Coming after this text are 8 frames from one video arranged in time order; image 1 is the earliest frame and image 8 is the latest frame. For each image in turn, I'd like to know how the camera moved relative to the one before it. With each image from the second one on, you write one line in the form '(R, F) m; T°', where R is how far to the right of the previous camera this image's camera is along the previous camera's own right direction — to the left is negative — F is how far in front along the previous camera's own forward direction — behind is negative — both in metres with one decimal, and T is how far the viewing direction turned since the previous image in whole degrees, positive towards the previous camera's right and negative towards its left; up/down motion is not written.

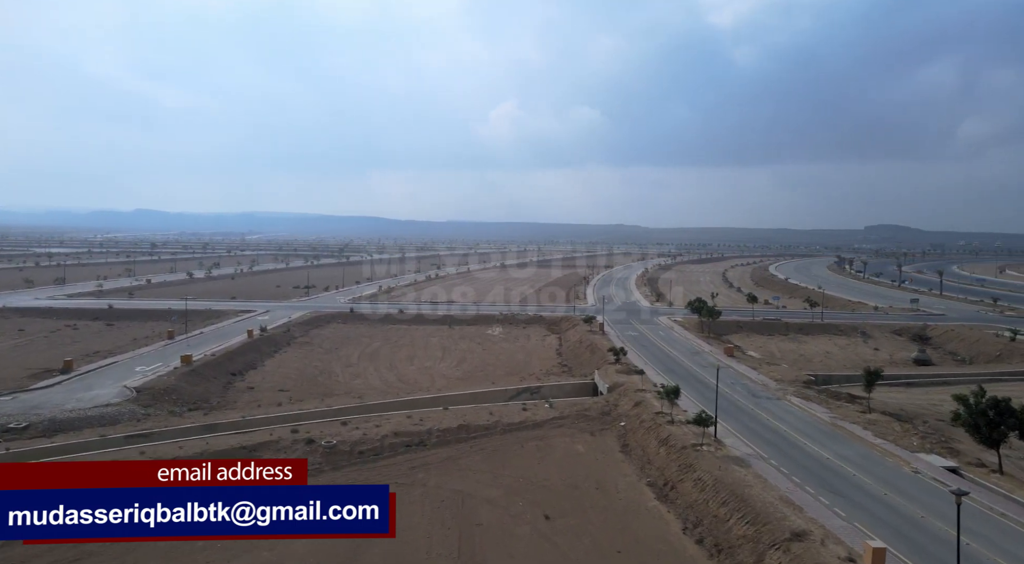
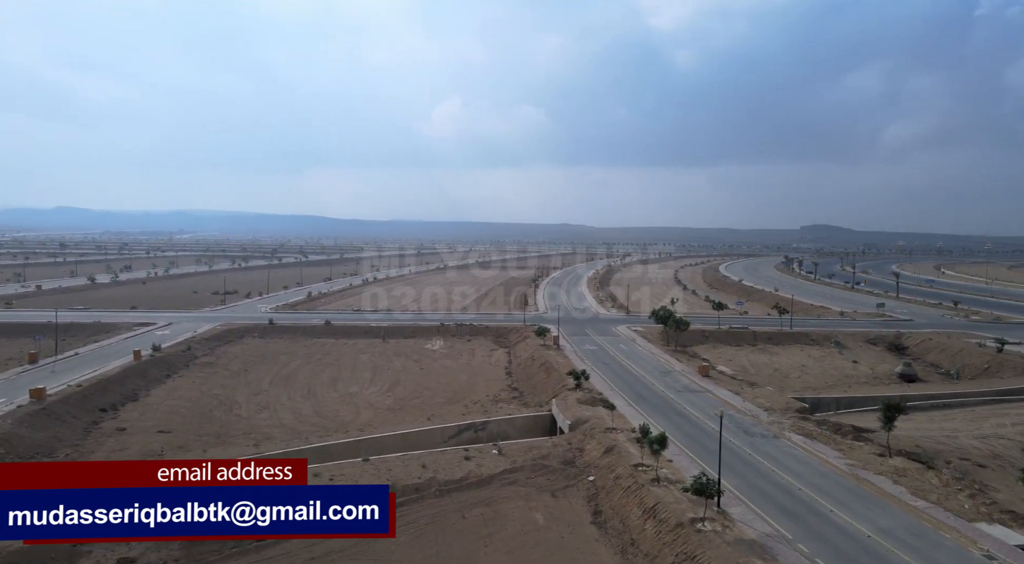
(+0.2, +5.4) m; +4°
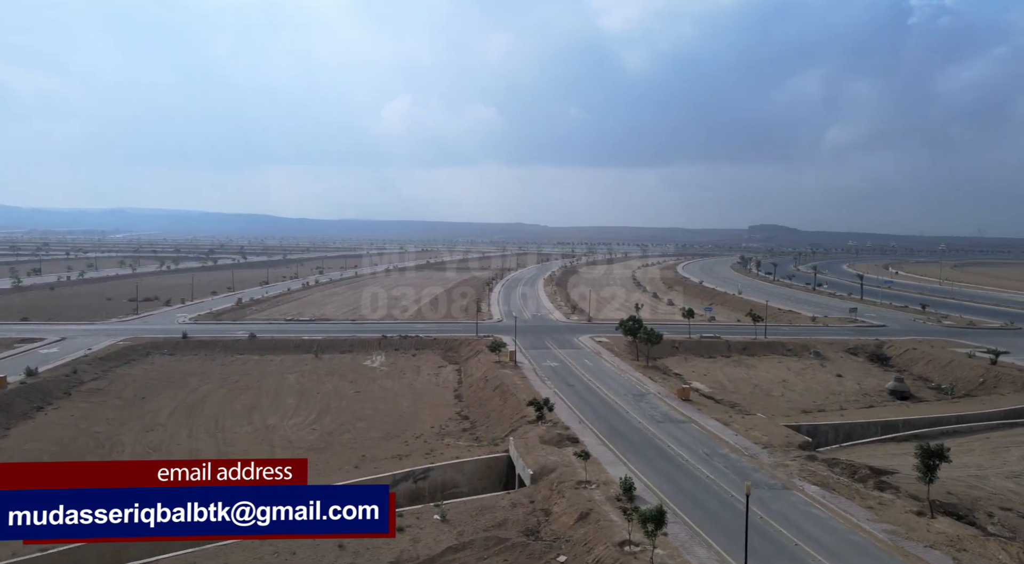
(+0.2, +4.7) m; +4°
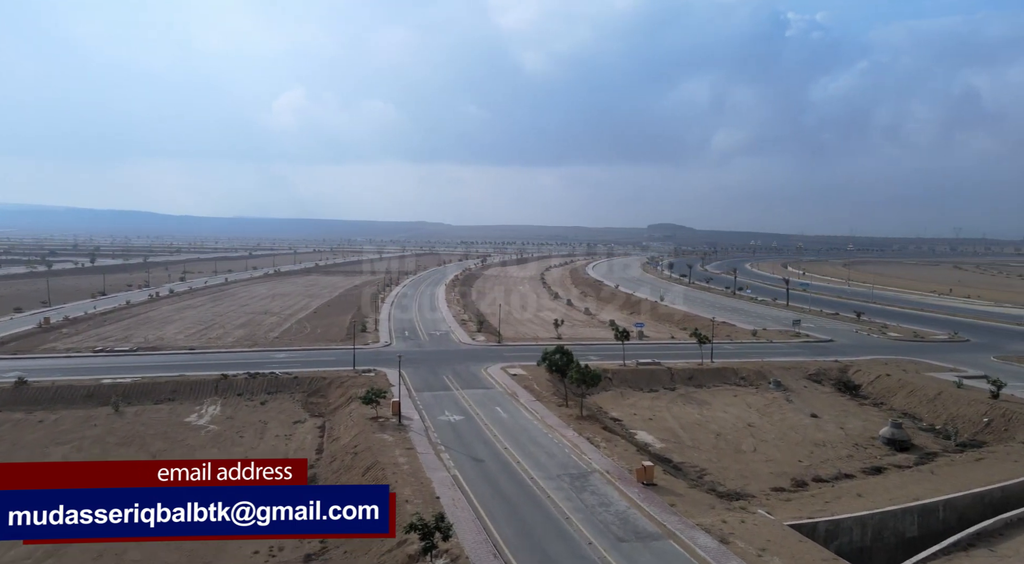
(+0.7, +9.4) m; +8°
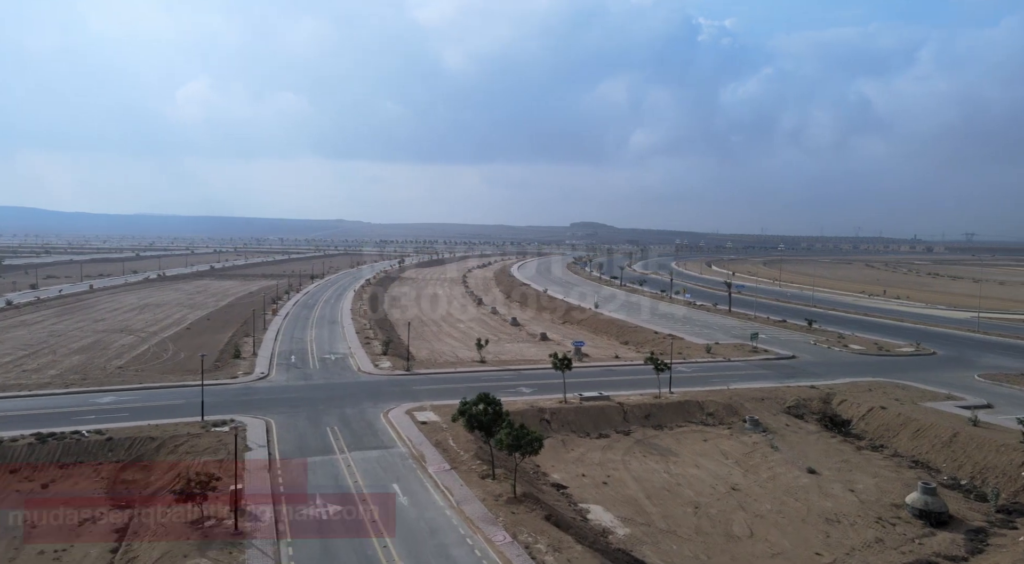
(+0.5, +7.8) m; +6°
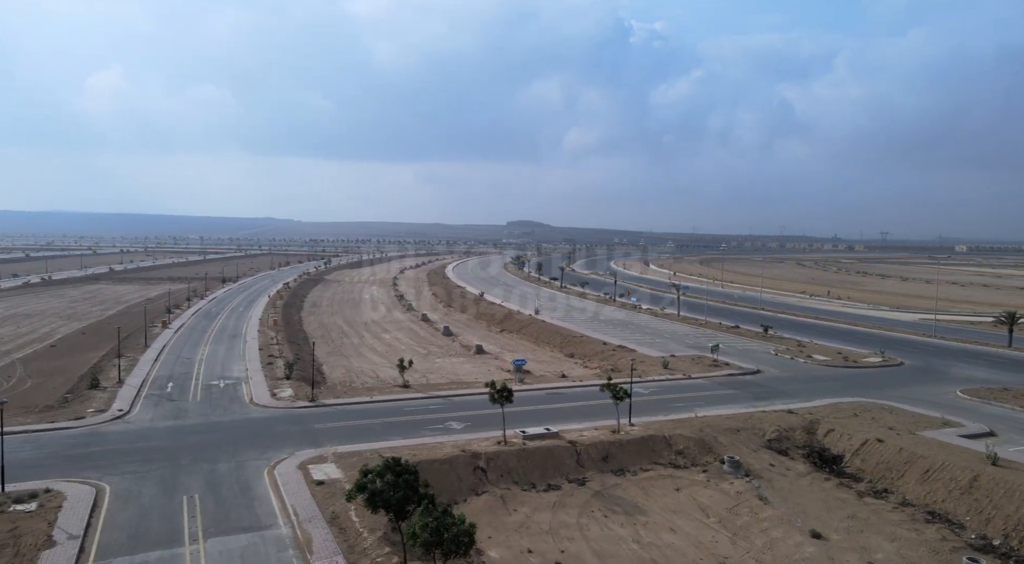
(+0.4, +5.5) m; +5°
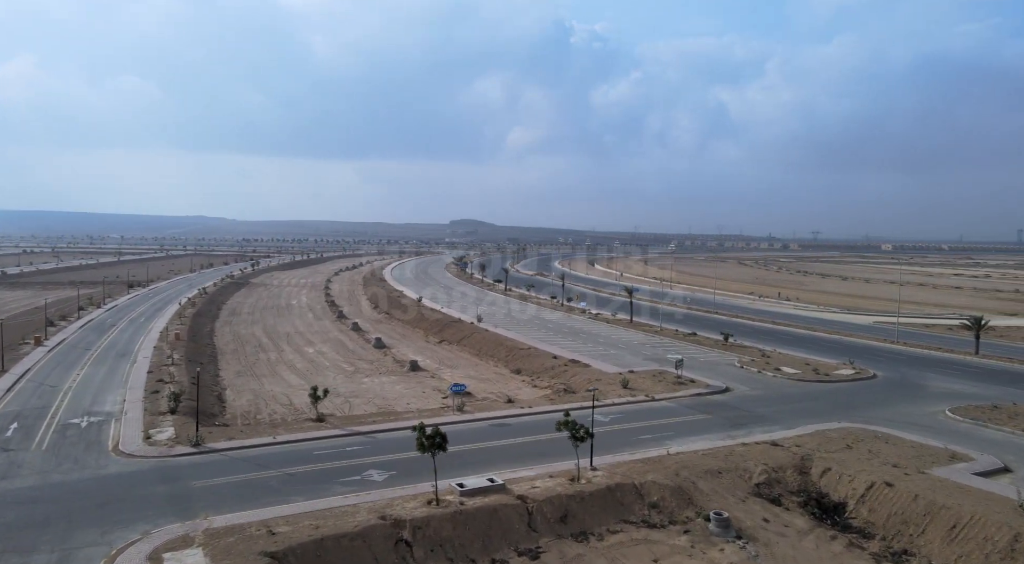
(+0.3, +4.8) m; +5°
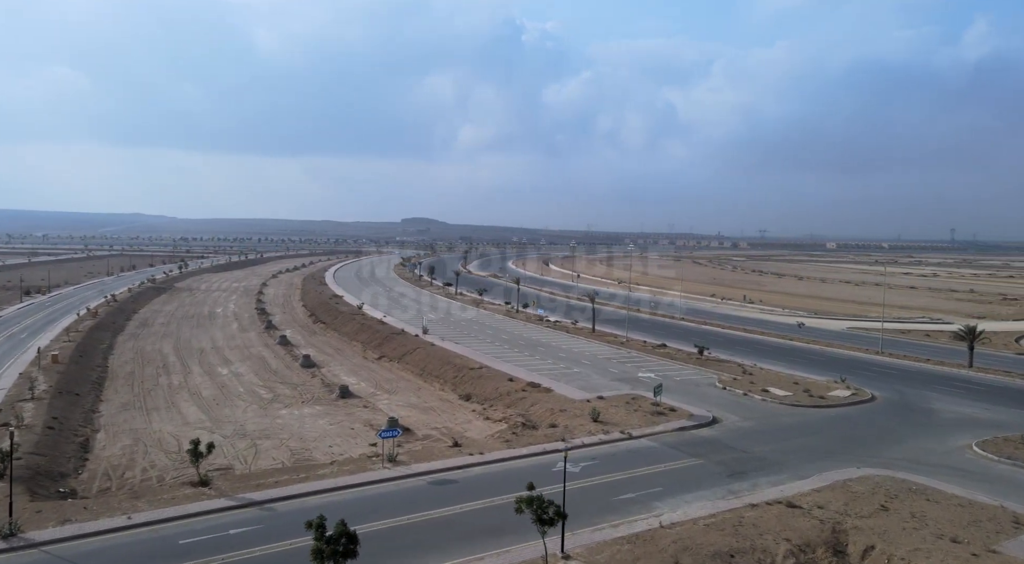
(+0.3, +5.6) m; +4°
